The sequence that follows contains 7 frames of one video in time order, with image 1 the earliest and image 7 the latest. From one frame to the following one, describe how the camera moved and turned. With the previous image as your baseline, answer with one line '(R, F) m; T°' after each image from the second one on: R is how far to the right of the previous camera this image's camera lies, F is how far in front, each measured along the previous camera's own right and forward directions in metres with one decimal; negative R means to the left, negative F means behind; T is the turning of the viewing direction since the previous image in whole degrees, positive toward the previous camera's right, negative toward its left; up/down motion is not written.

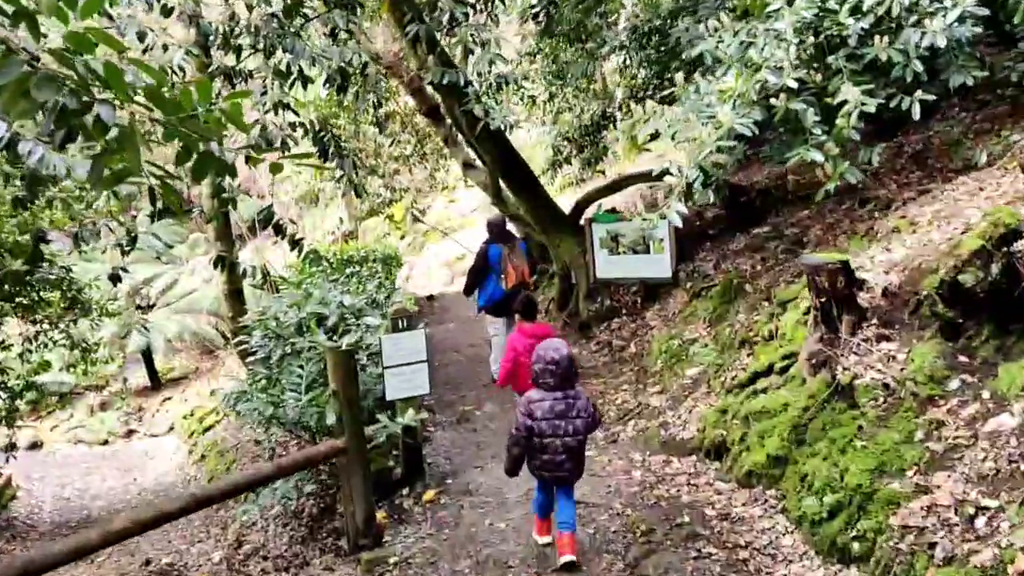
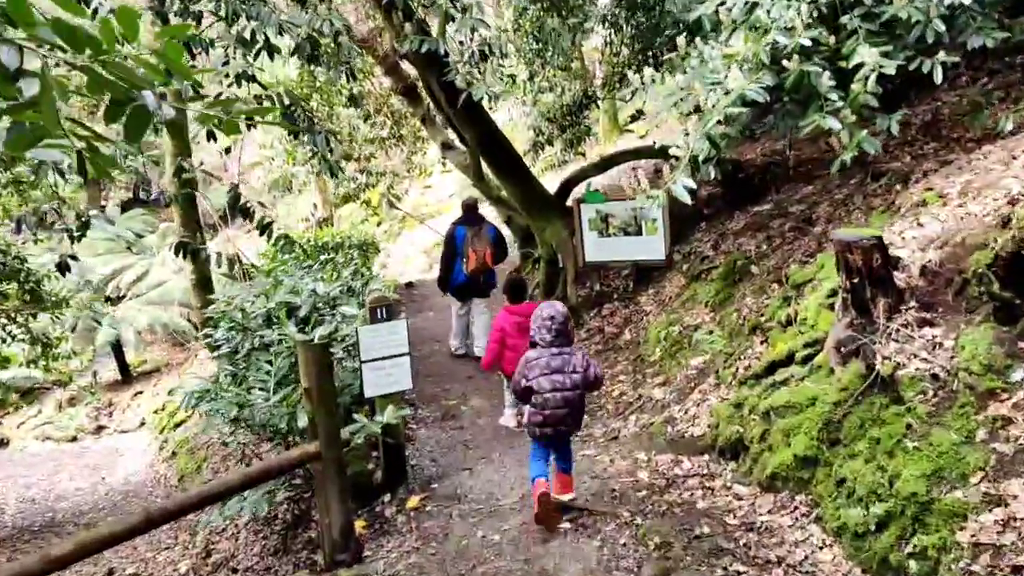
(-0.1, +0.5) m; +1°
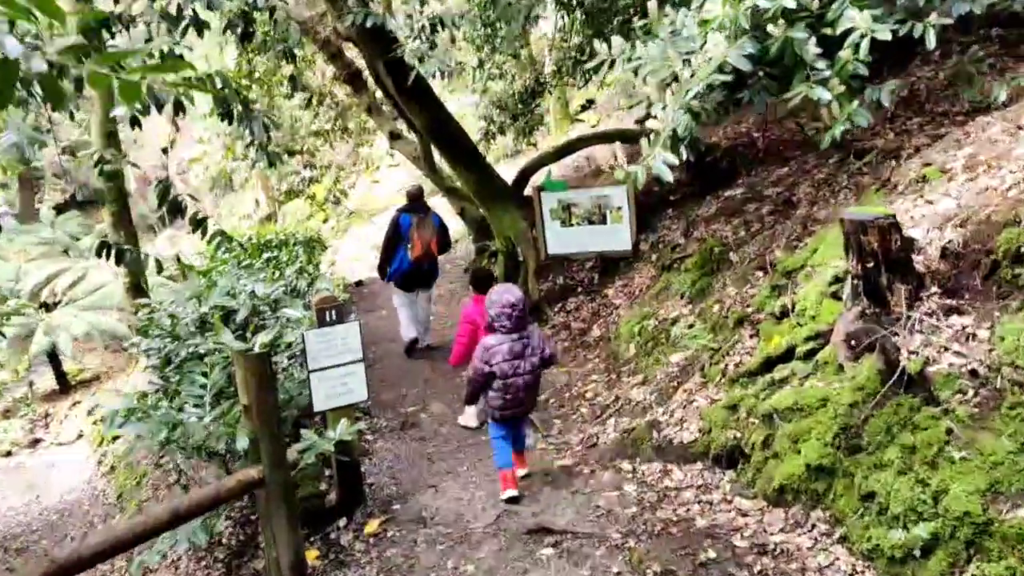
(-0.1, +0.5) m; +3°
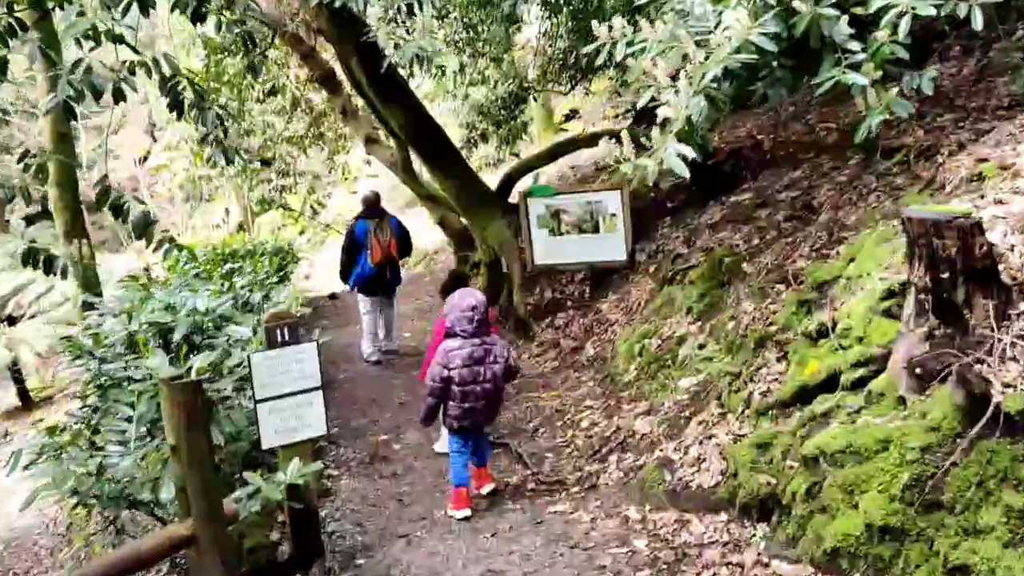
(0.0, +0.7) m; +1°
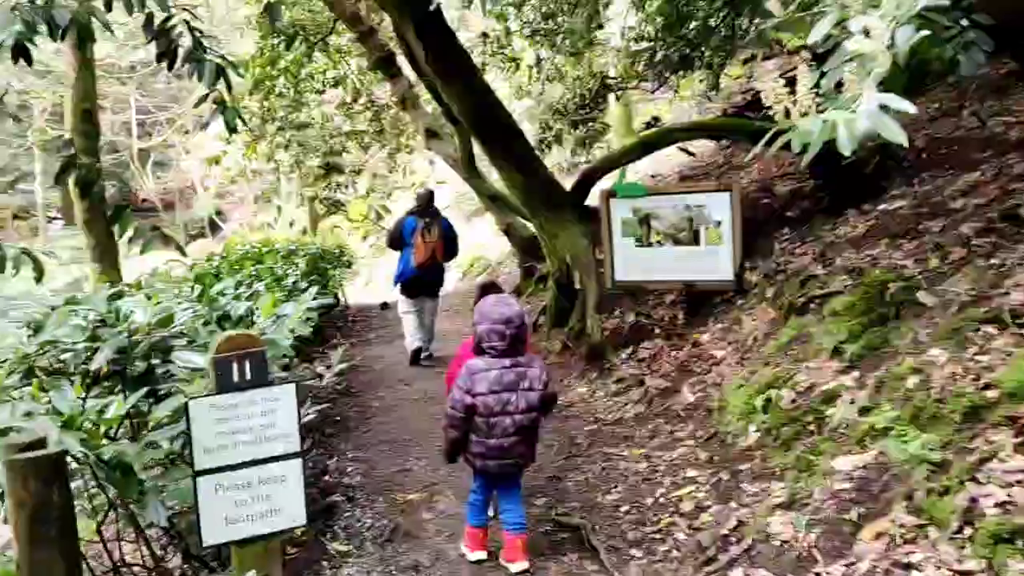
(-0.1, +1.4) m; -4°
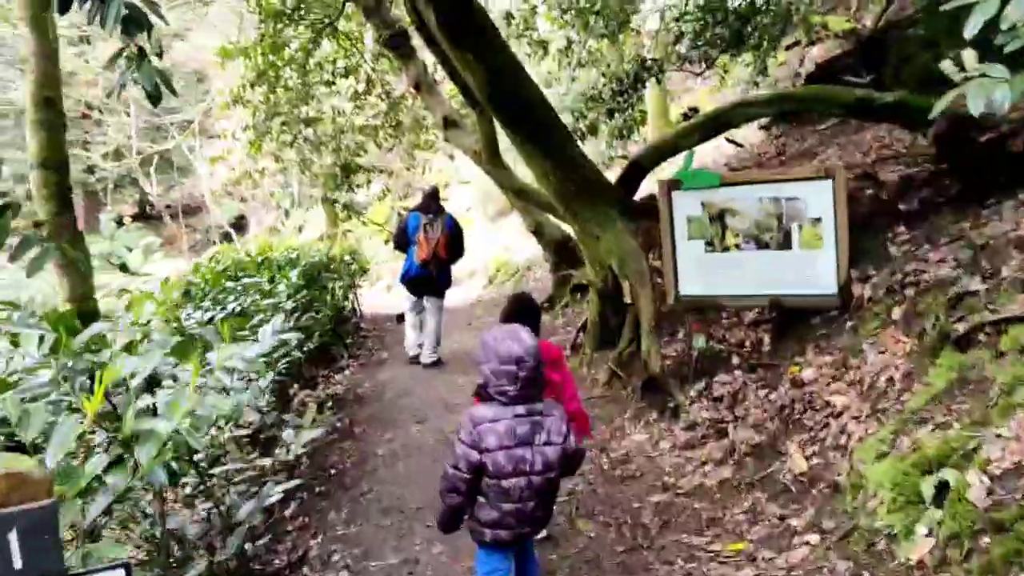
(0.0, +1.3) m; -2°
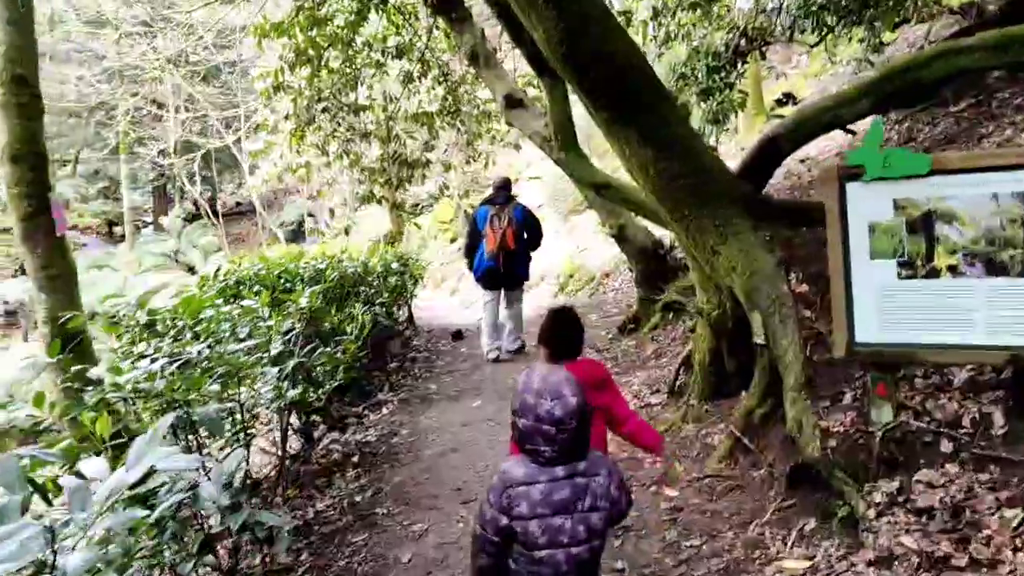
(0.0, +1.6) m; -4°
